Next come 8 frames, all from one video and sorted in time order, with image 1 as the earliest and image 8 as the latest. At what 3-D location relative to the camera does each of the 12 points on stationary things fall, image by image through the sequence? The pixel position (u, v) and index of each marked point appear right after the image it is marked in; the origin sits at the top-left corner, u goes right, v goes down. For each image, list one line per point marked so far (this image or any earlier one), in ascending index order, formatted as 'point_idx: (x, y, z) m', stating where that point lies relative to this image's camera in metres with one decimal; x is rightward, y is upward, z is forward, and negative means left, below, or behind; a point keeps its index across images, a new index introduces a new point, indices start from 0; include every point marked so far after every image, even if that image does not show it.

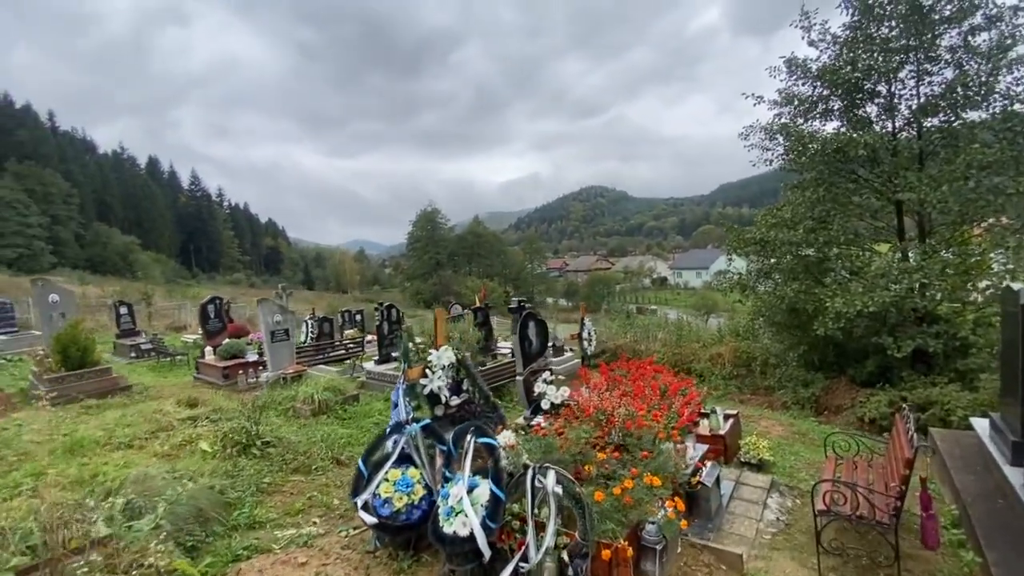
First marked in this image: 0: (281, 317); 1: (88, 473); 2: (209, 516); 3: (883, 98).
0: (-4.6, -0.6, +9.6) m
1: (-3.9, -1.7, +4.5) m
2: (-2.3, -1.7, +3.6) m
3: (+6.0, +3.0, +7.8) m
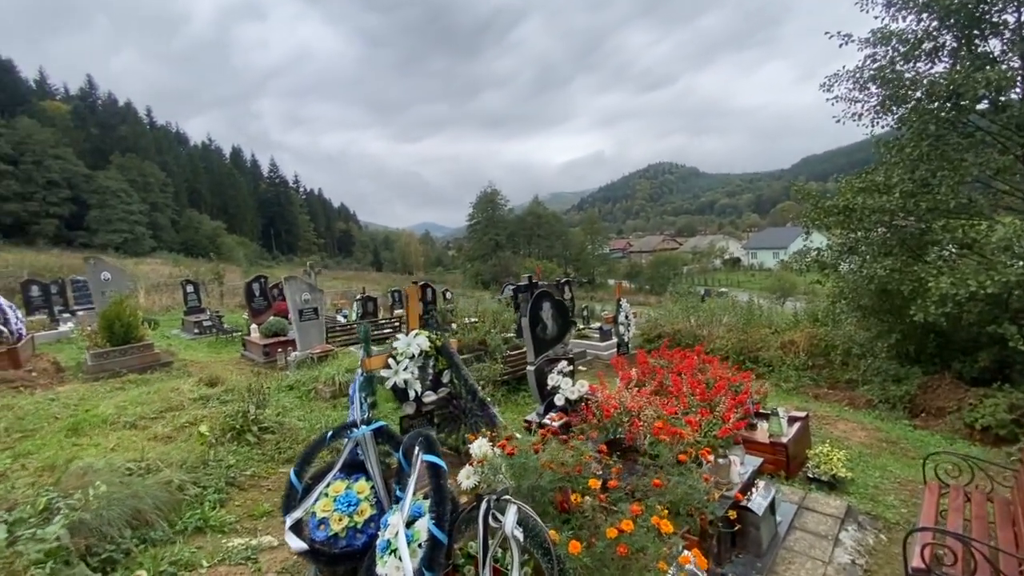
0: (-3.9, -0.2, +9.4) m
1: (-3.9, -1.5, +4.2) m
2: (-2.4, -1.5, +3.1) m
3: (+6.4, +3.3, +6.1) m
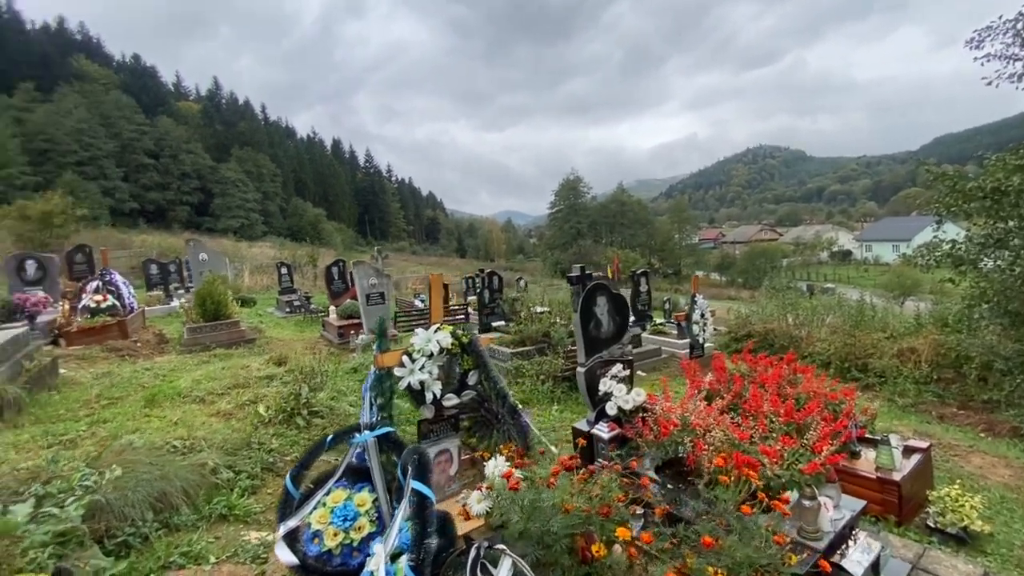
0: (-2.7, +0.1, +9.5) m
1: (-3.5, -1.3, +4.4) m
2: (-2.2, -1.4, +3.1) m
3: (+7.0, +3.2, +4.4) m
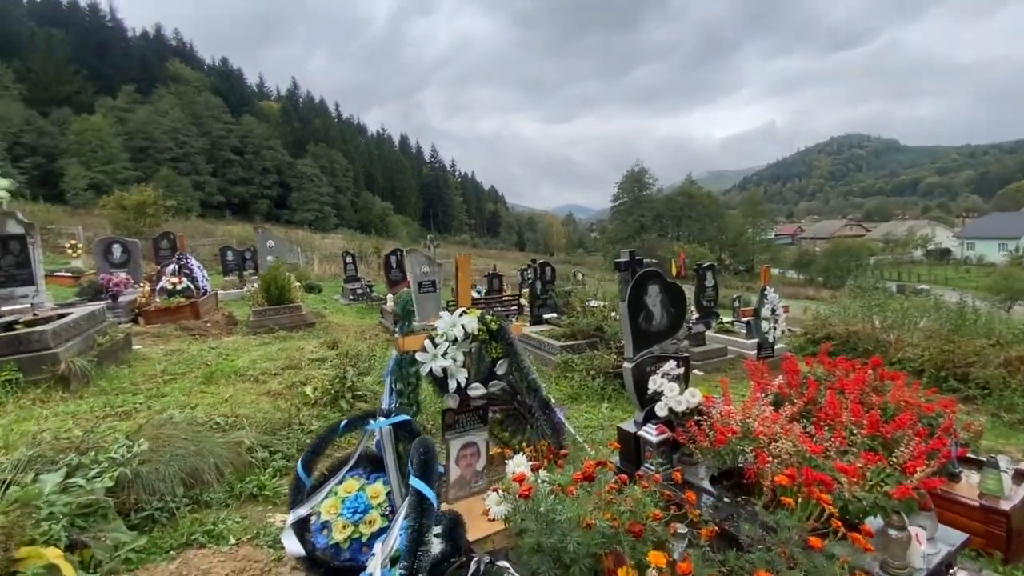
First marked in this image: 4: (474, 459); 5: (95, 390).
0: (-1.6, +0.4, +9.4) m
1: (-3.1, -1.1, +4.6) m
2: (-2.0, -1.2, +3.1) m
3: (+7.4, +3.2, +3.2) m
4: (-0.2, -1.0, +2.8) m
5: (-4.3, -1.0, +4.9) m
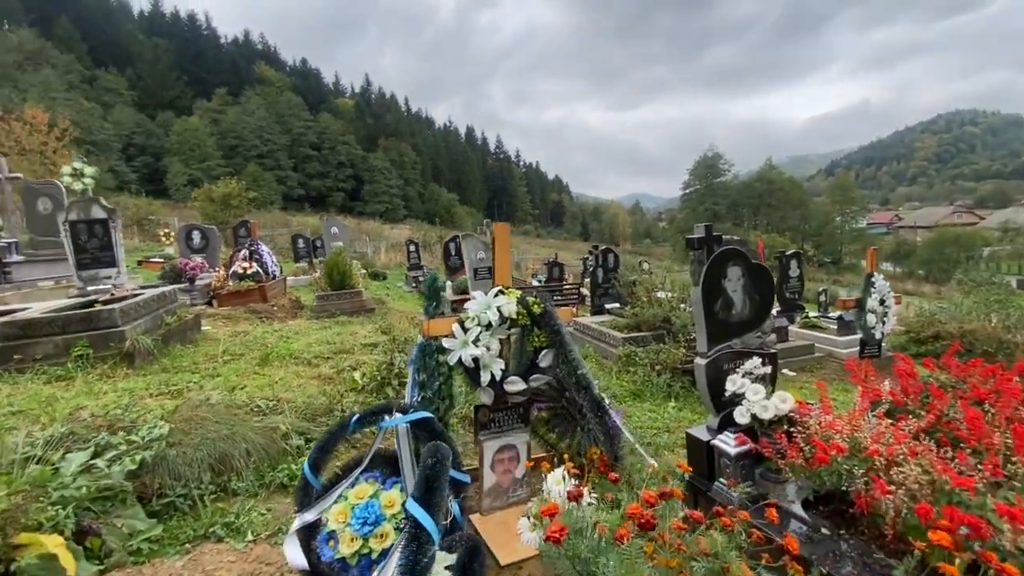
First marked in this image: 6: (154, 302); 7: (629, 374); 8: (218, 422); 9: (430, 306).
0: (-0.5, +0.6, +9.2) m
1: (-2.7, -0.9, +4.5) m
2: (-1.7, -1.1, +2.9) m
3: (+7.7, +3.2, +1.7) m
4: (0.0, -0.9, +2.4) m
5: (-3.7, -0.8, +5.1) m
6: (-4.6, -0.2, +6.2) m
7: (+1.5, -1.1, +6.4) m
8: (-1.9, -0.9, +3.1) m
9: (-0.4, -0.1, +2.3) m
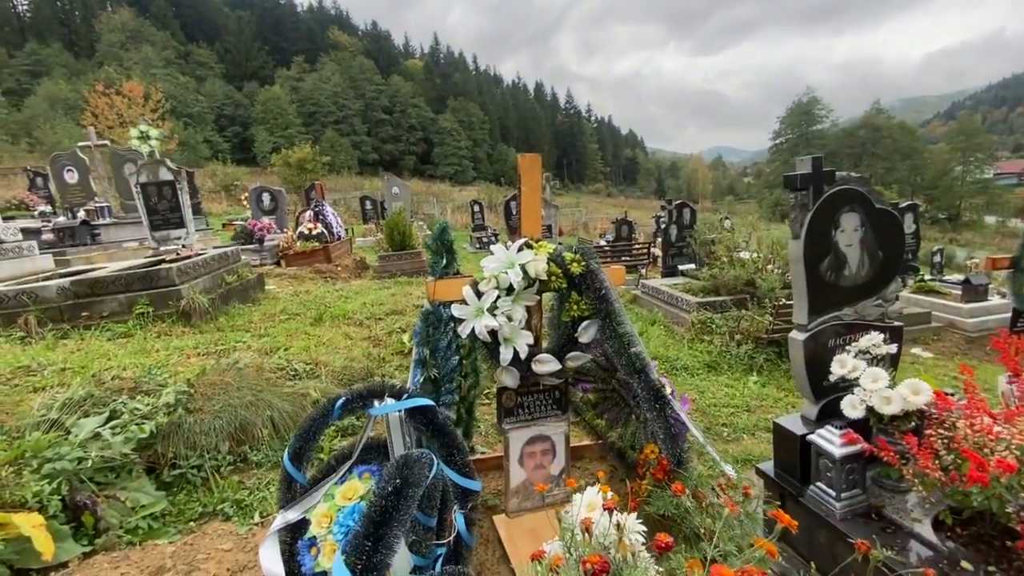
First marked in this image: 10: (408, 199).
0: (+0.6, +1.3, +8.6) m
1: (-2.2, -0.5, +4.4) m
2: (-1.5, -0.8, +2.7) m
3: (+7.6, +3.3, -0.2) m
4: (+0.1, -0.7, +2.0) m
5: (-3.2, -0.4, +5.1) m
6: (-3.9, +0.3, +6.3) m
7: (+2.2, -0.6, +5.7) m
8: (-1.7, -0.6, +3.0) m
9: (-0.3, +0.1, +1.9) m
10: (-3.6, +3.1, +16.6) m
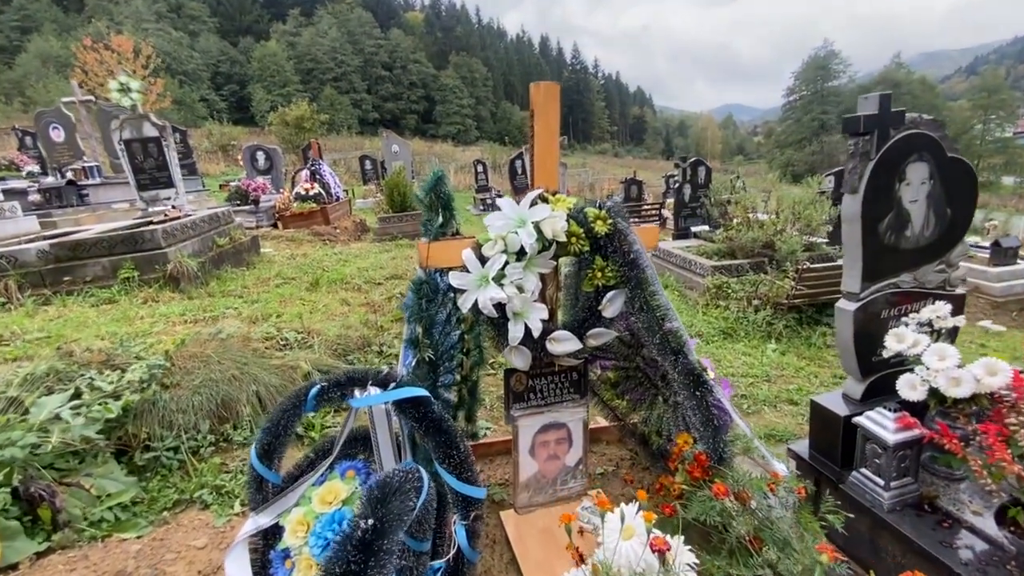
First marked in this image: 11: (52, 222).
0: (+0.7, +2.0, +8.1) m
1: (-2.1, -0.2, +4.2) m
2: (-1.4, -0.7, +2.5) m
3: (+7.6, +3.2, -0.8) m
4: (+0.2, -0.6, +1.7) m
5: (-3.1, 0.0, +4.8) m
6: (-3.8, +0.8, +6.0) m
7: (+2.3, -0.2, +5.4) m
8: (-1.6, -0.4, +2.7) m
9: (-0.3, +0.2, +1.6) m
10: (-3.4, +4.3, +16.1) m
11: (-6.7, +1.0, +7.0) m
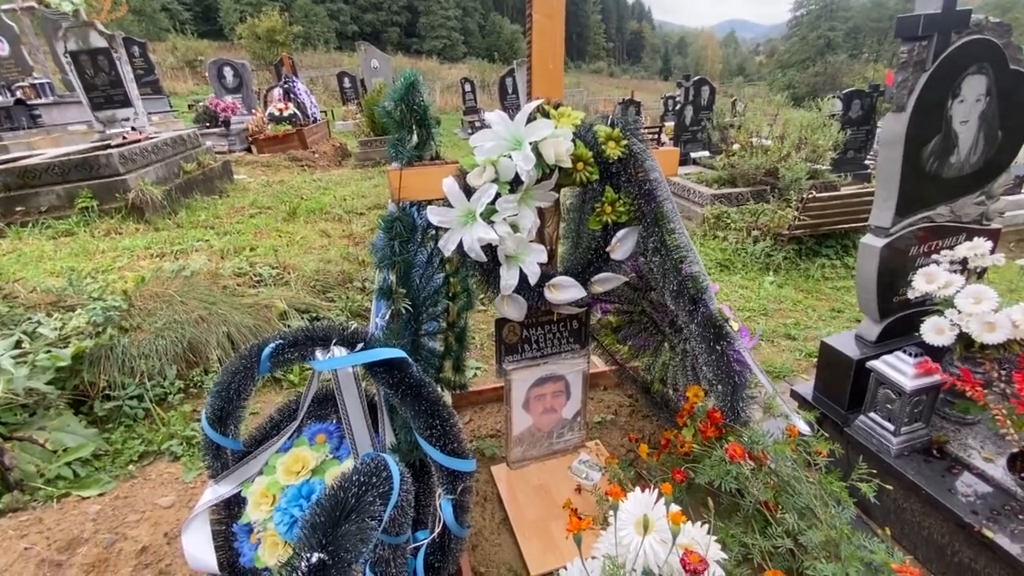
0: (+0.5, +3.1, +7.5) m
1: (-2.2, +0.4, +3.9) m
2: (-1.5, -0.3, +2.3) m
3: (+7.7, +3.0, -1.3) m
4: (+0.2, -0.4, +1.5) m
5: (-3.2, +0.6, +4.5) m
6: (-3.9, +1.6, +5.5) m
7: (+2.2, +0.5, +5.2) m
8: (-1.7, -0.1, +2.5) m
9: (-0.3, +0.4, +1.3) m
10: (-3.7, +6.6, +14.9) m
11: (-6.8, +1.9, +6.4) m
